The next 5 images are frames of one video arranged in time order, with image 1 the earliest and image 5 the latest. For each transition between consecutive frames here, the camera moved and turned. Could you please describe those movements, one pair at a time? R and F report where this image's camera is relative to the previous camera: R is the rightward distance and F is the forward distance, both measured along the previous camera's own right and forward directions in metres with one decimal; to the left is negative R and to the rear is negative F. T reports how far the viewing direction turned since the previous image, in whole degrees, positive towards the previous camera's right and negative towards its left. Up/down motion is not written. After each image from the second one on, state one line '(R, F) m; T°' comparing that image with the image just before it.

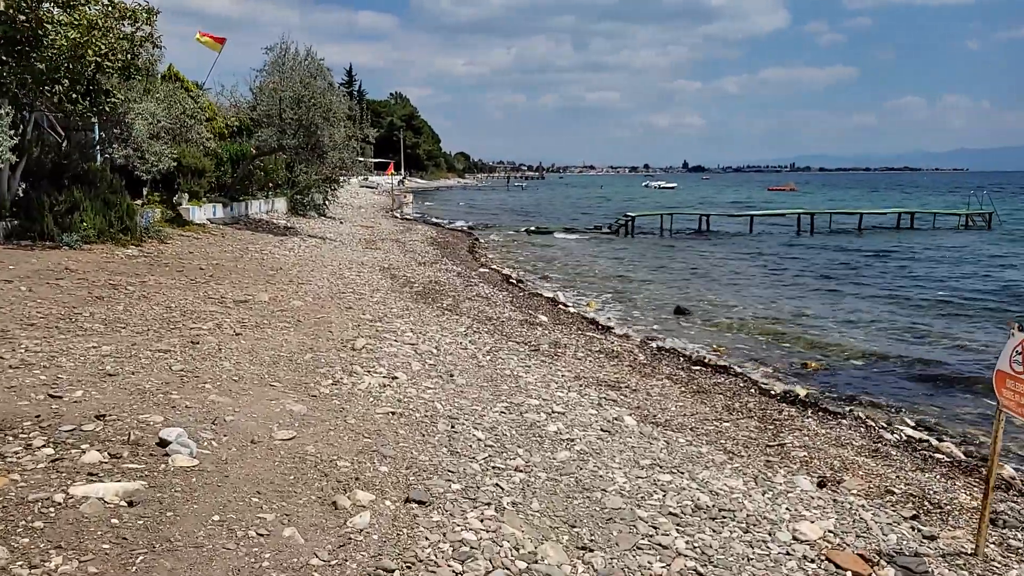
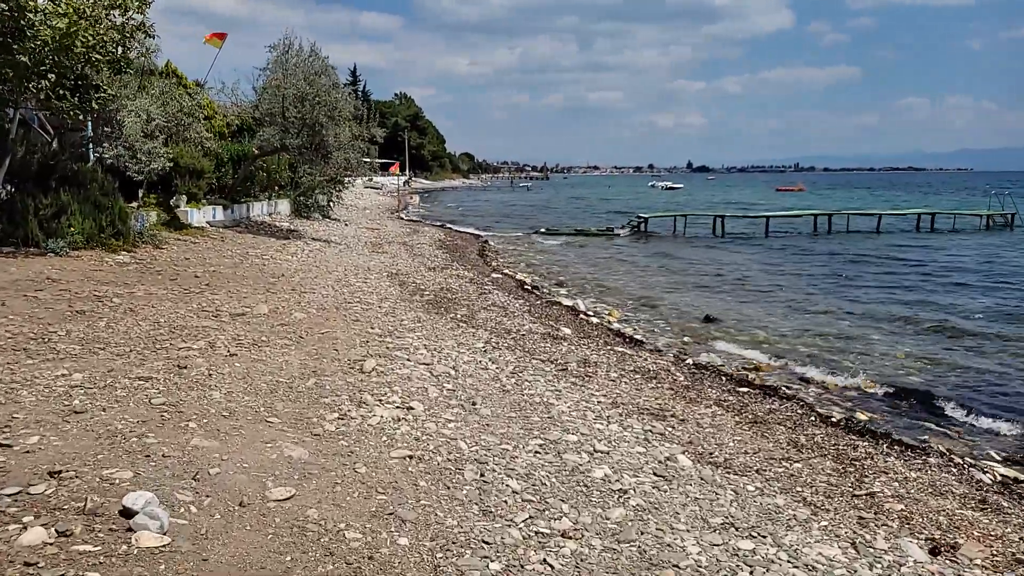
(-0.4, +1.2) m; 0°
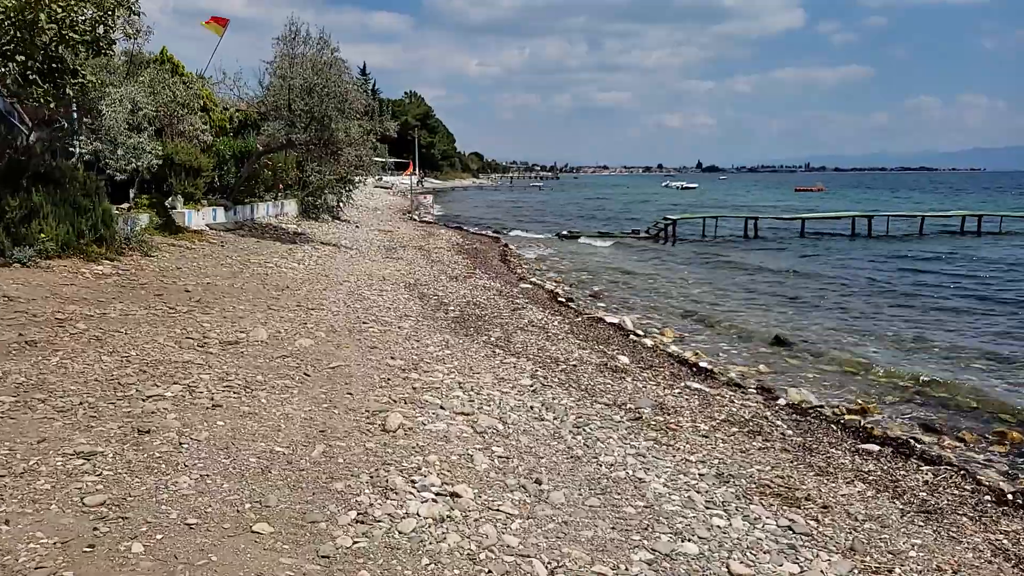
(-0.7, +2.3) m; -1°
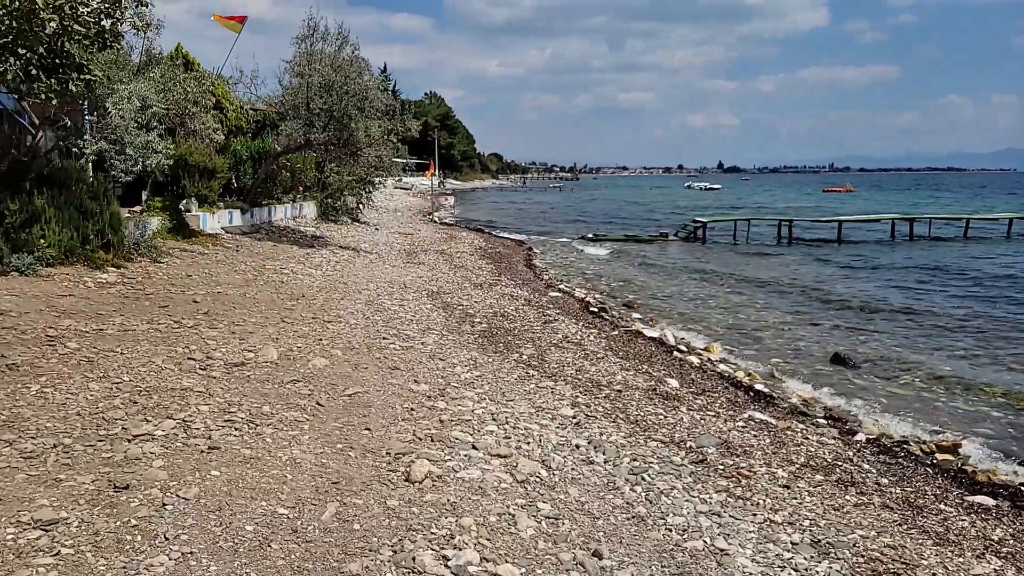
(-0.3, +1.2) m; -2°
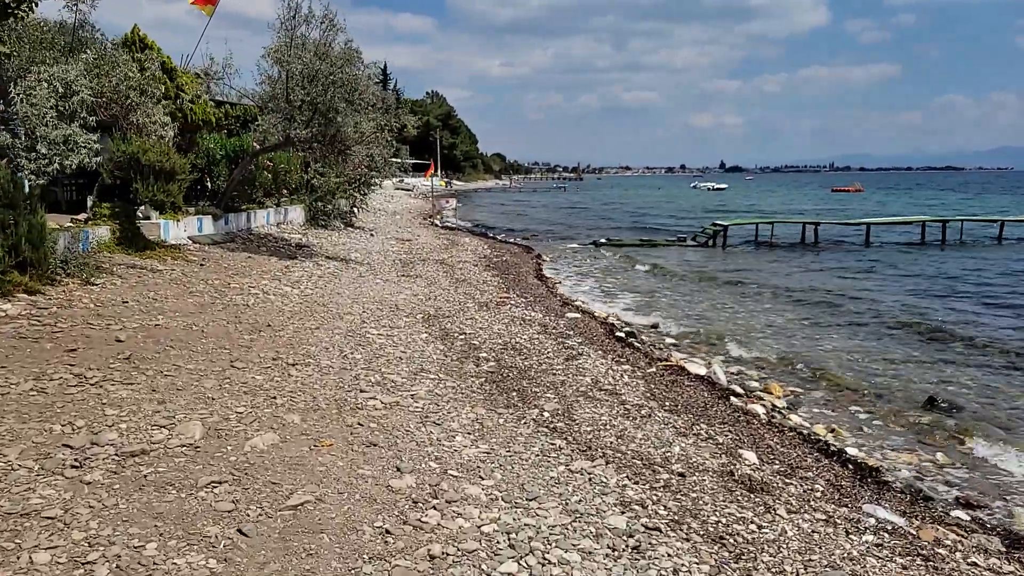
(-0.2, +2.8) m; 0°
